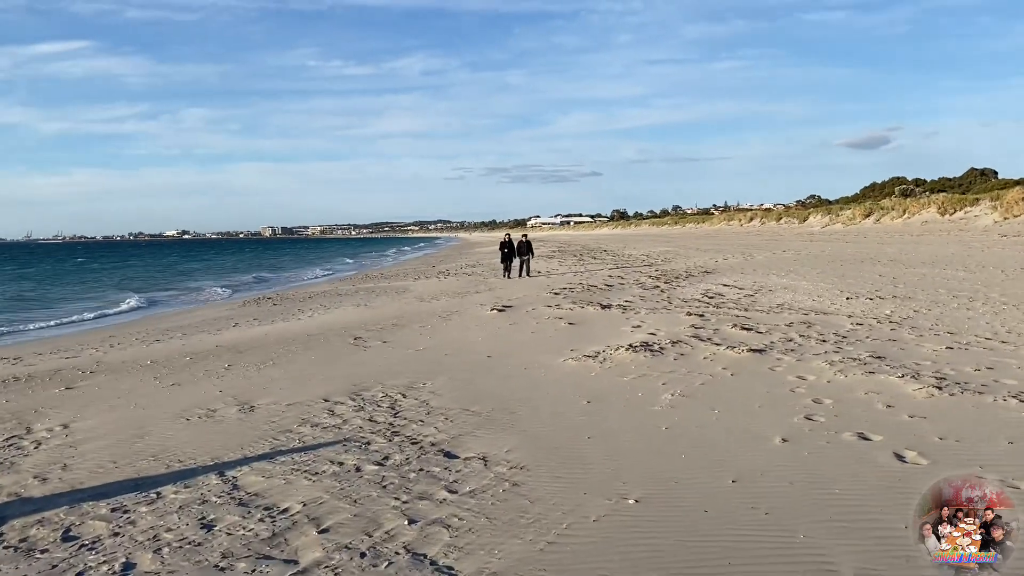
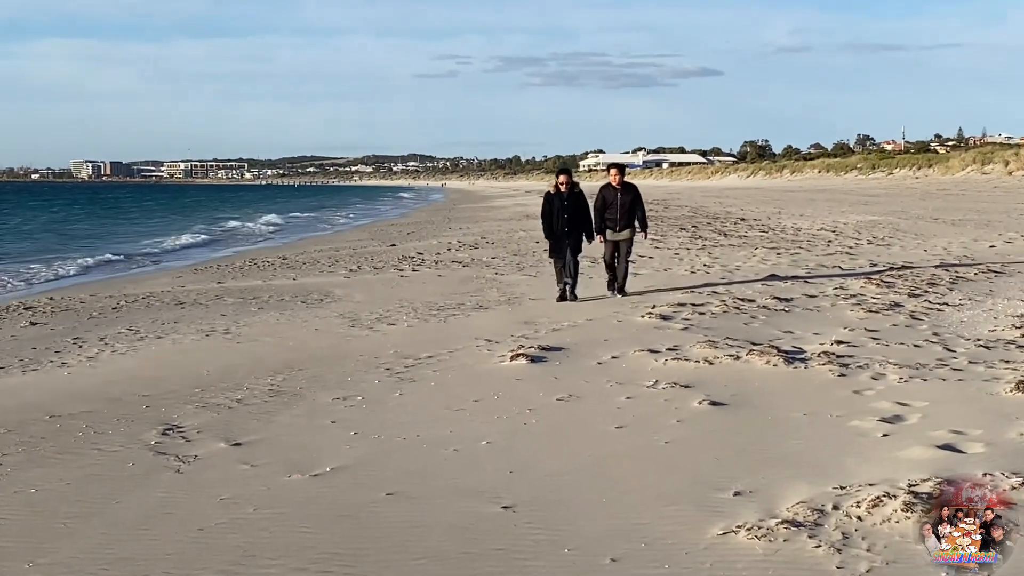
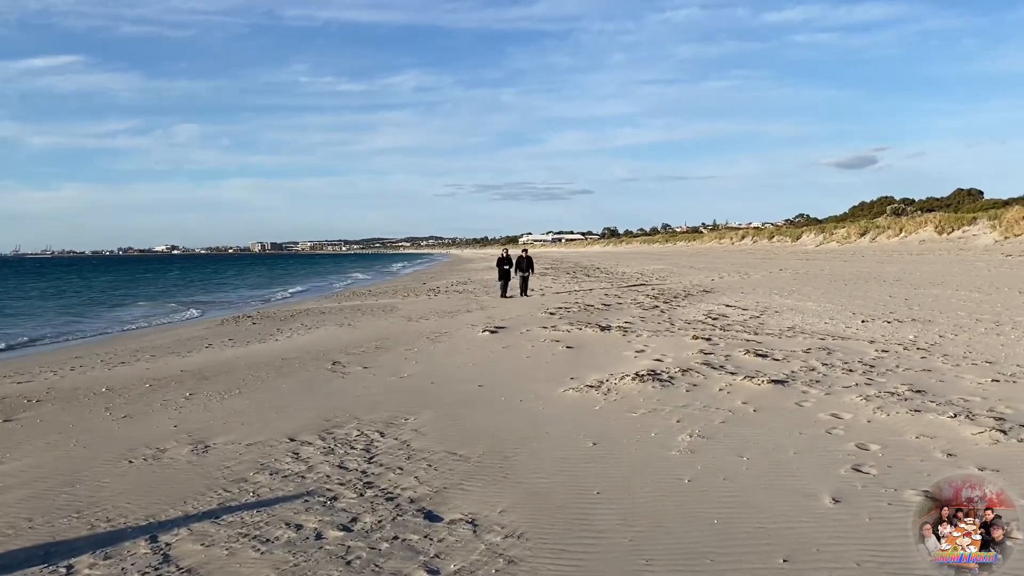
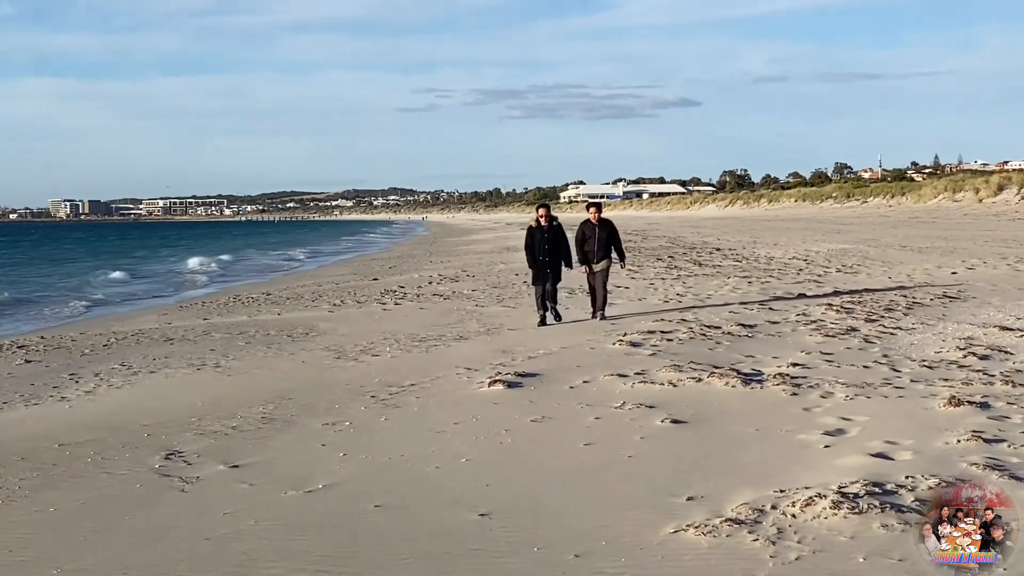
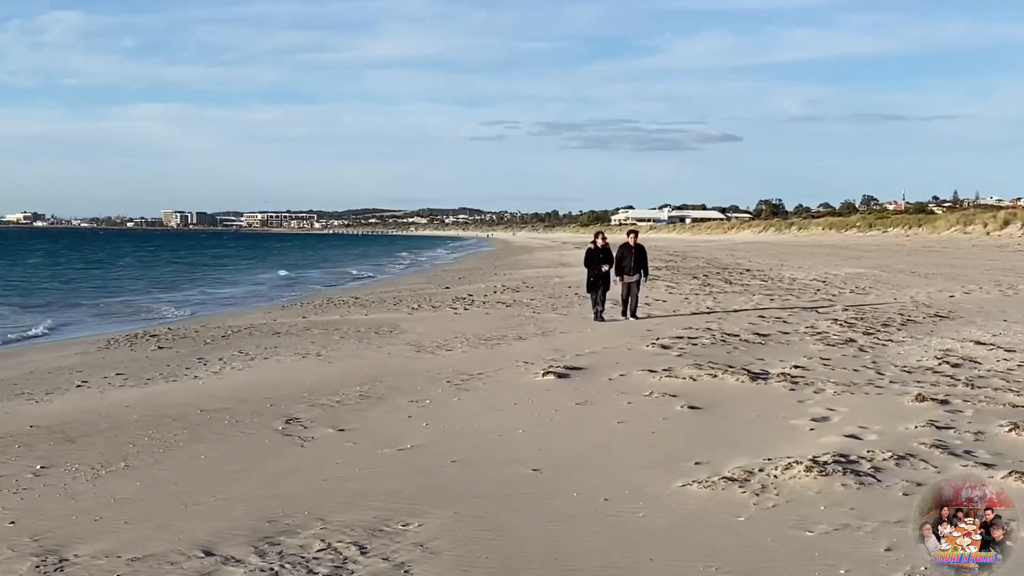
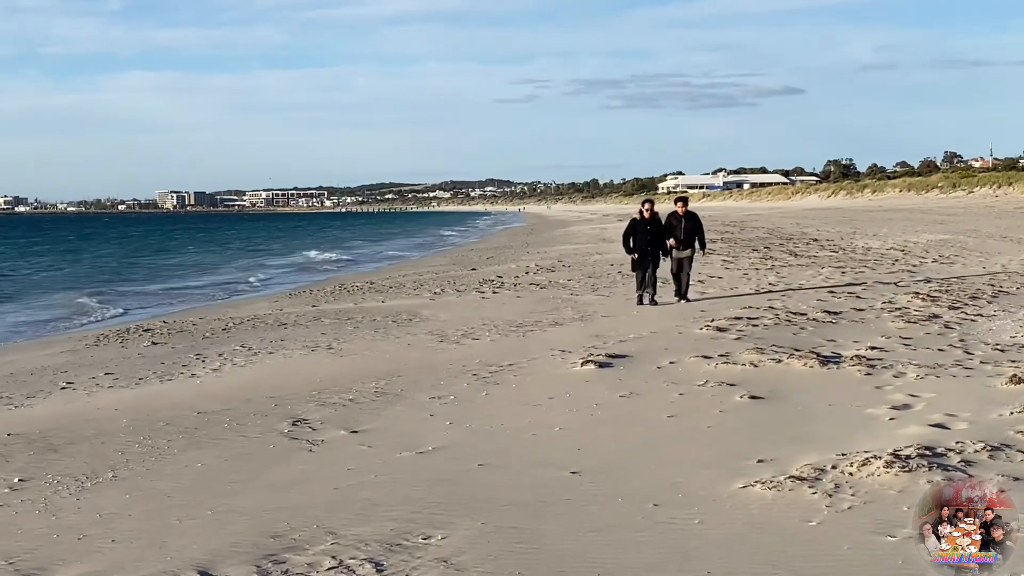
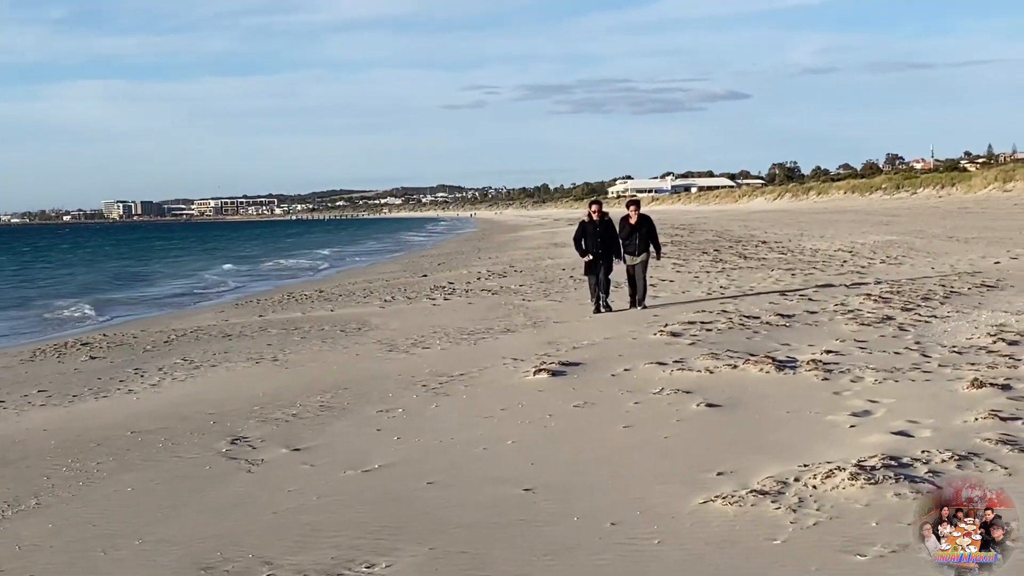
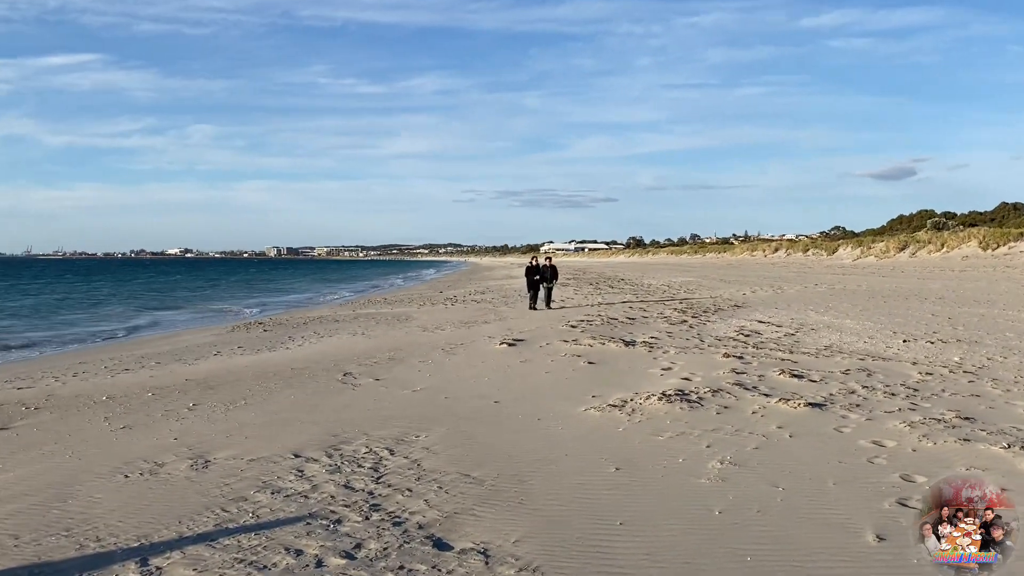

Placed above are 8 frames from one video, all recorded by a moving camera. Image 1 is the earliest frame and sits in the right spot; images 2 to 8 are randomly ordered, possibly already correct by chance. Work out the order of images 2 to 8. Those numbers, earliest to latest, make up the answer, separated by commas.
3, 8, 5, 6, 7, 4, 2
